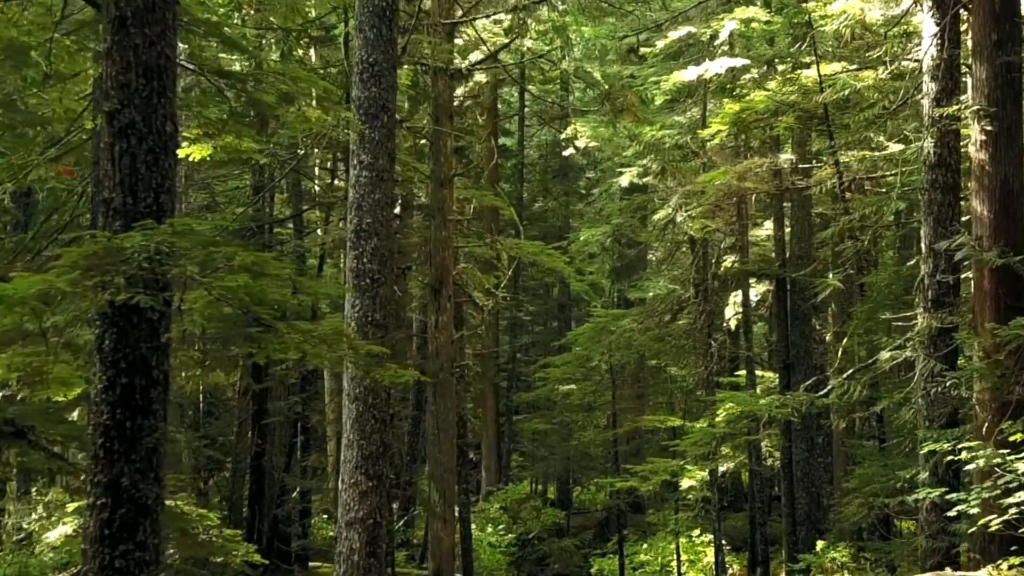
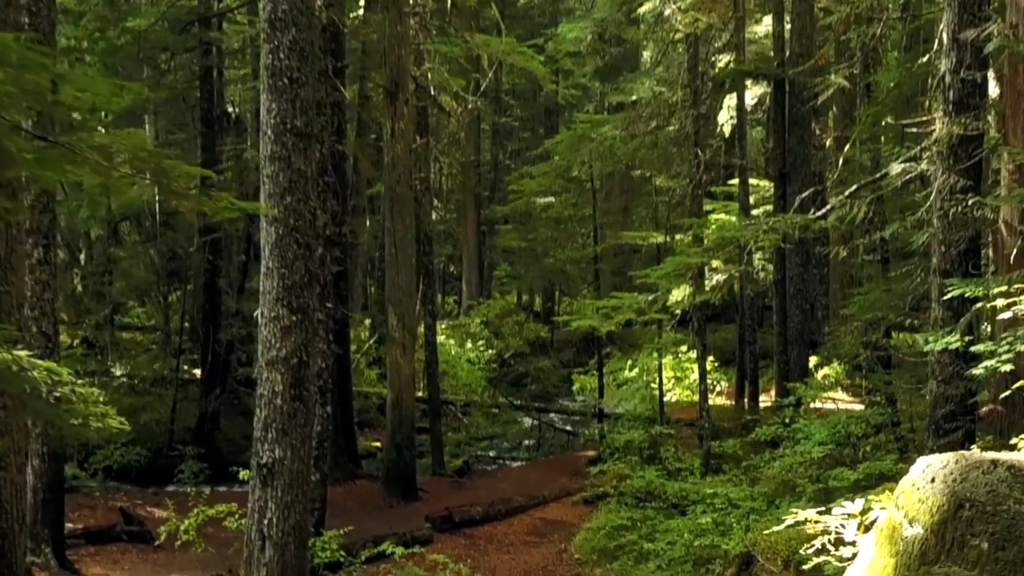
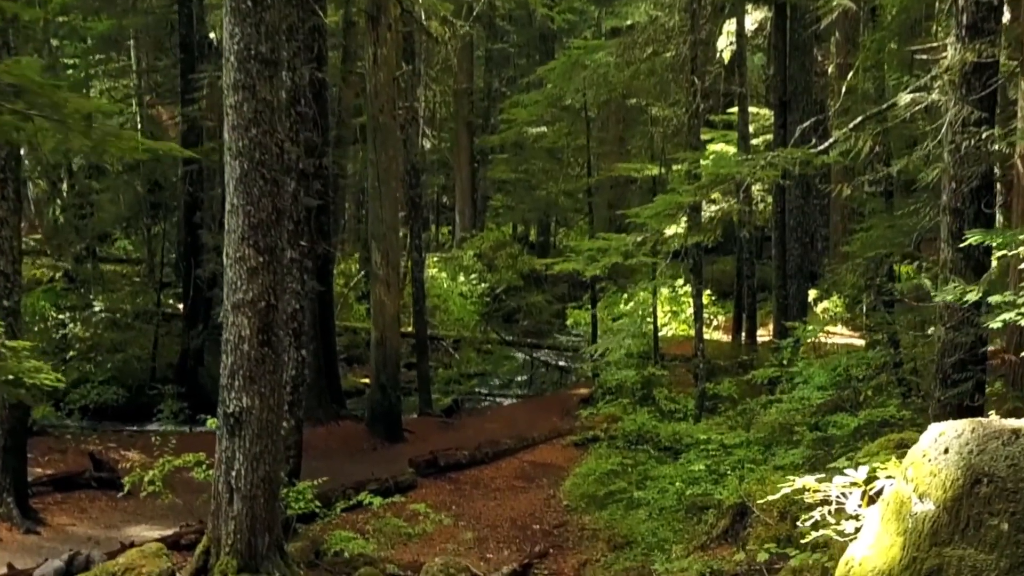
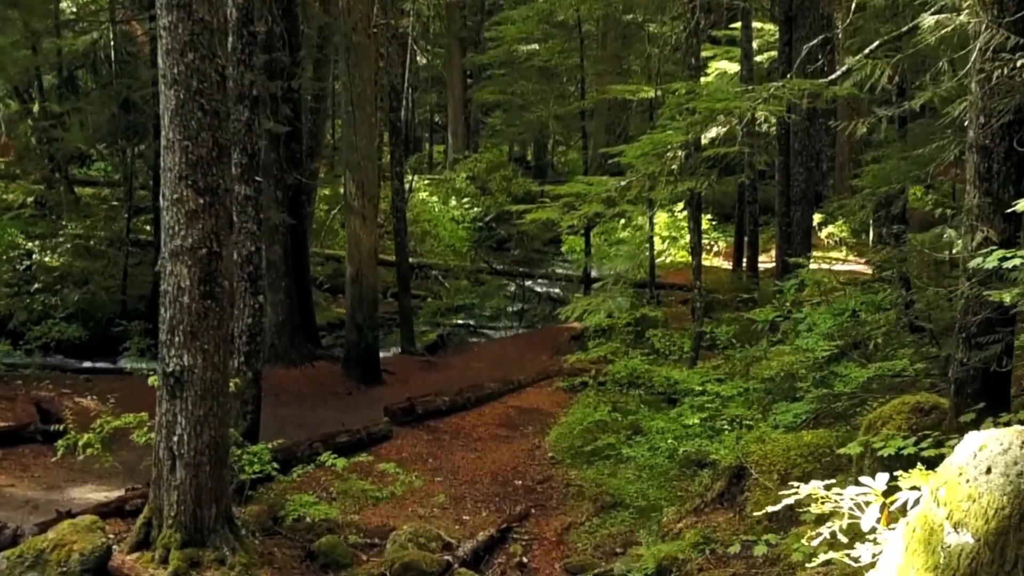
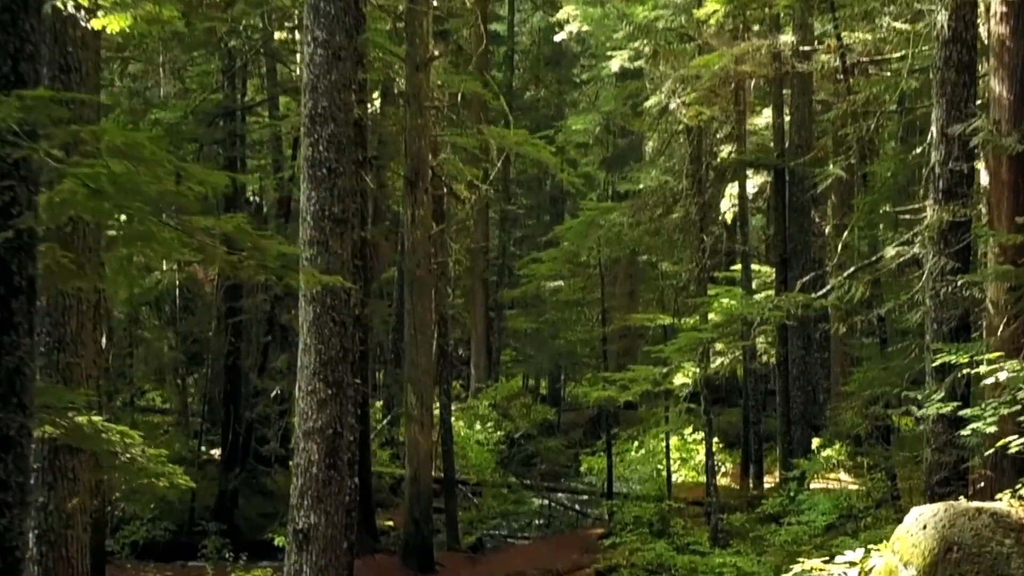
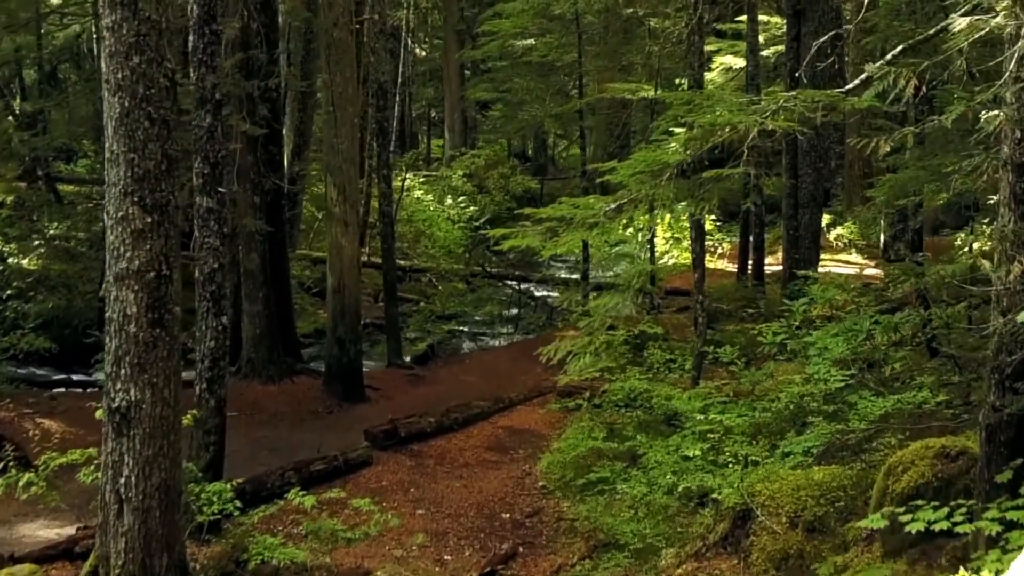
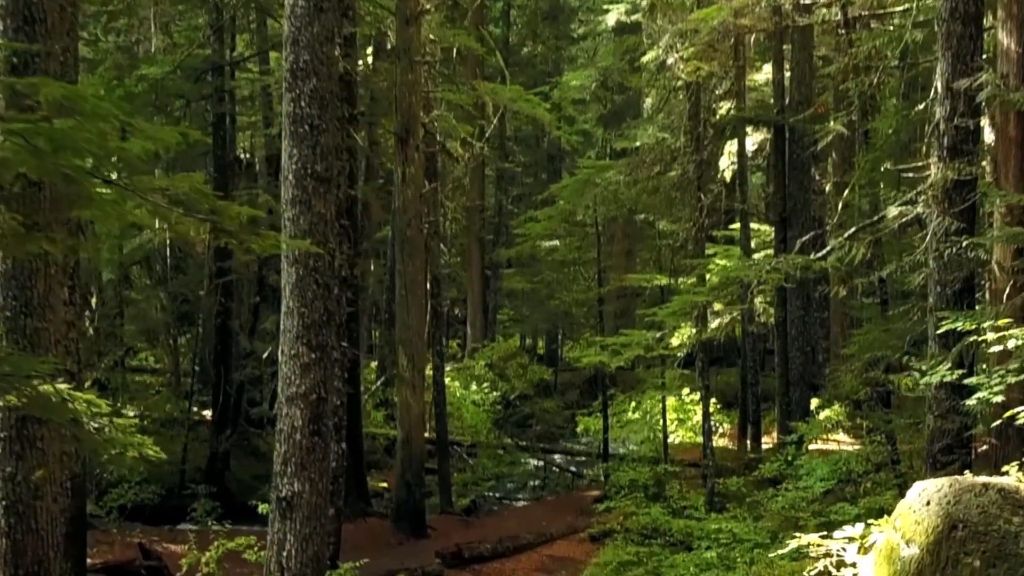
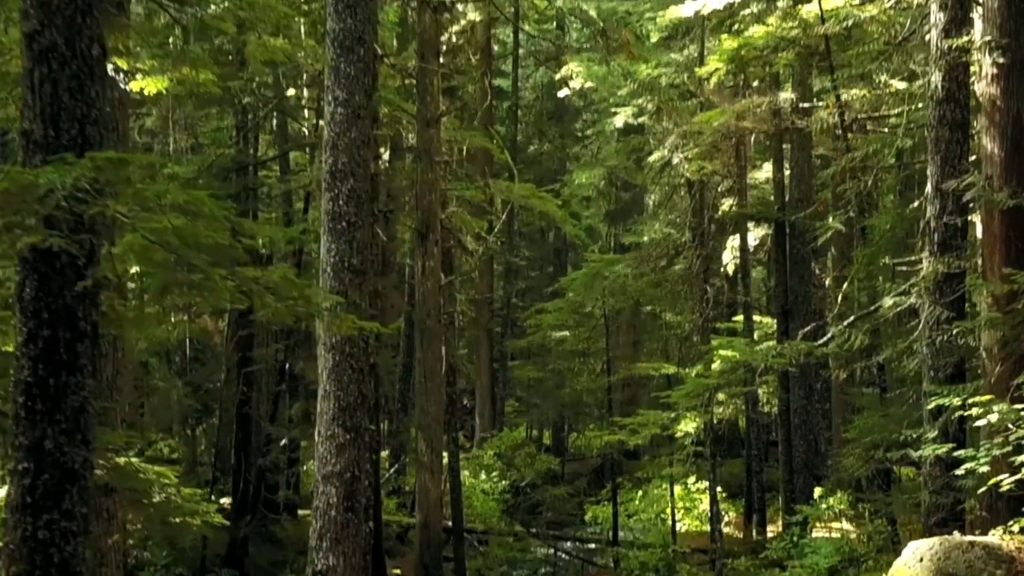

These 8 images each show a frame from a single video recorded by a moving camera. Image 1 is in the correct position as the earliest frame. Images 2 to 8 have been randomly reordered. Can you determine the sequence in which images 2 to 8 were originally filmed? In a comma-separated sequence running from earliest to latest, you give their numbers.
8, 5, 7, 2, 3, 4, 6
